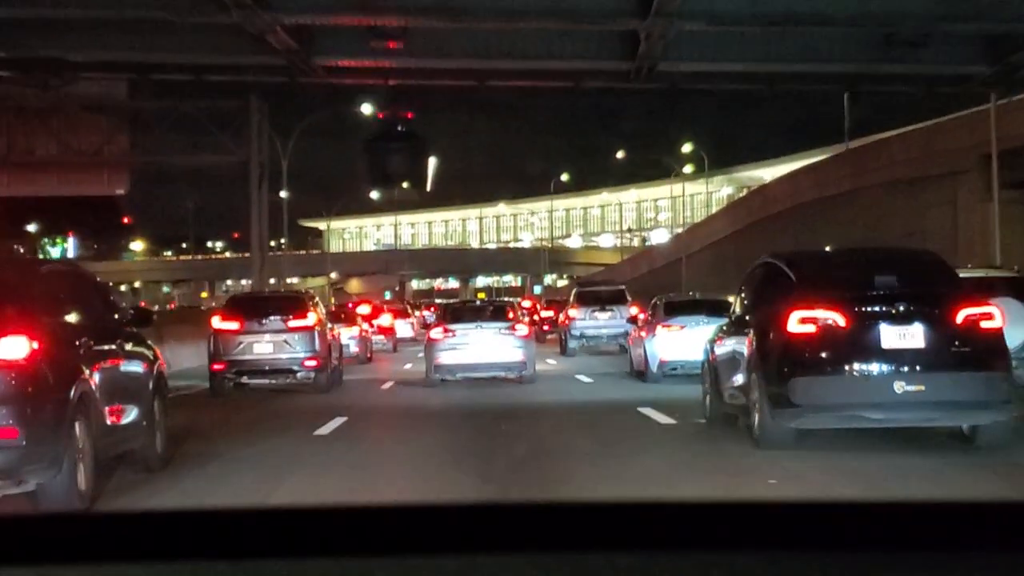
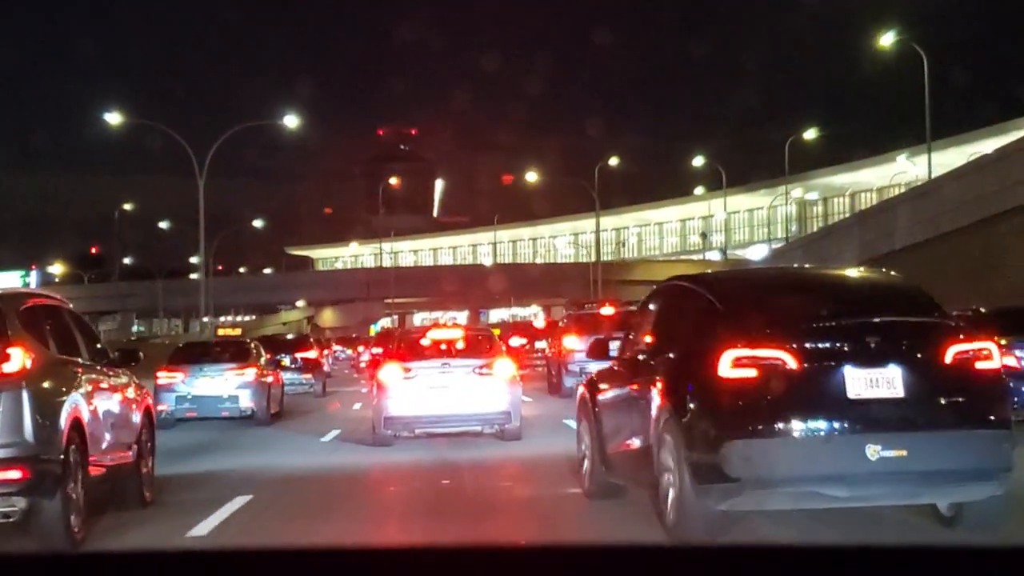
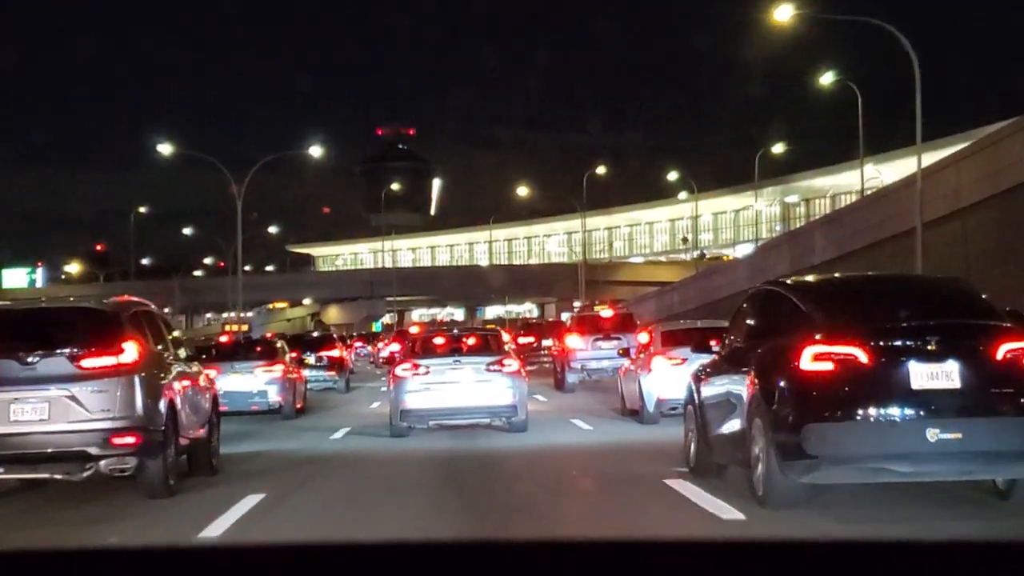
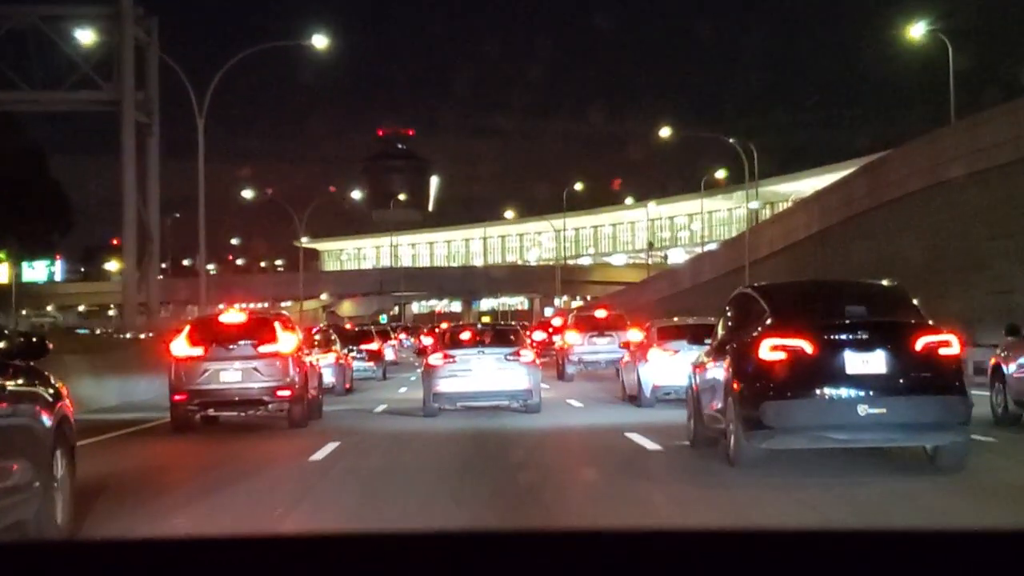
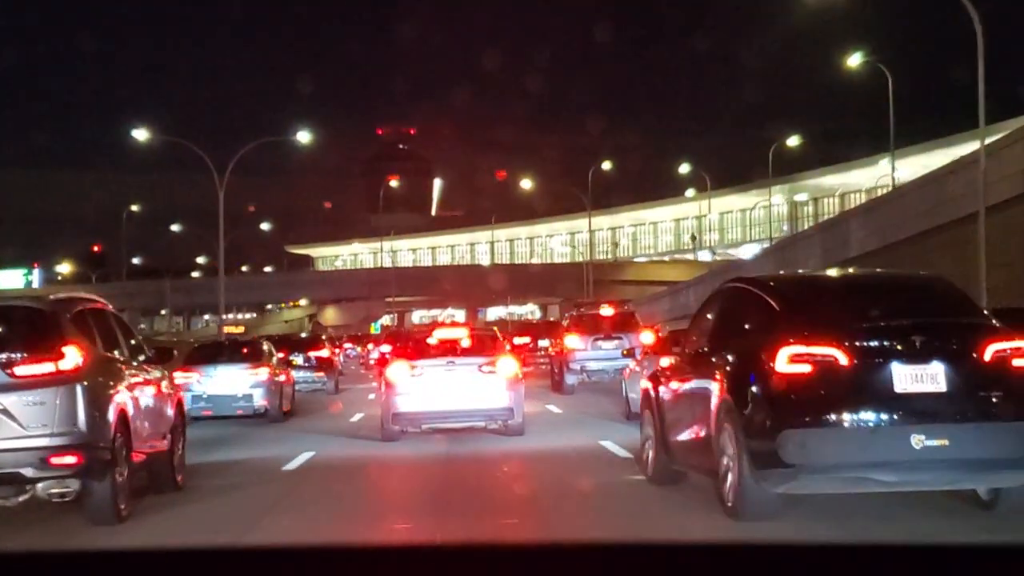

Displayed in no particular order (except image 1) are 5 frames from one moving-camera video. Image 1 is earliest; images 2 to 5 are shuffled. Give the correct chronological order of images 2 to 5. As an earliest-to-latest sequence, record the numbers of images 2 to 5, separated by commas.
4, 3, 5, 2
